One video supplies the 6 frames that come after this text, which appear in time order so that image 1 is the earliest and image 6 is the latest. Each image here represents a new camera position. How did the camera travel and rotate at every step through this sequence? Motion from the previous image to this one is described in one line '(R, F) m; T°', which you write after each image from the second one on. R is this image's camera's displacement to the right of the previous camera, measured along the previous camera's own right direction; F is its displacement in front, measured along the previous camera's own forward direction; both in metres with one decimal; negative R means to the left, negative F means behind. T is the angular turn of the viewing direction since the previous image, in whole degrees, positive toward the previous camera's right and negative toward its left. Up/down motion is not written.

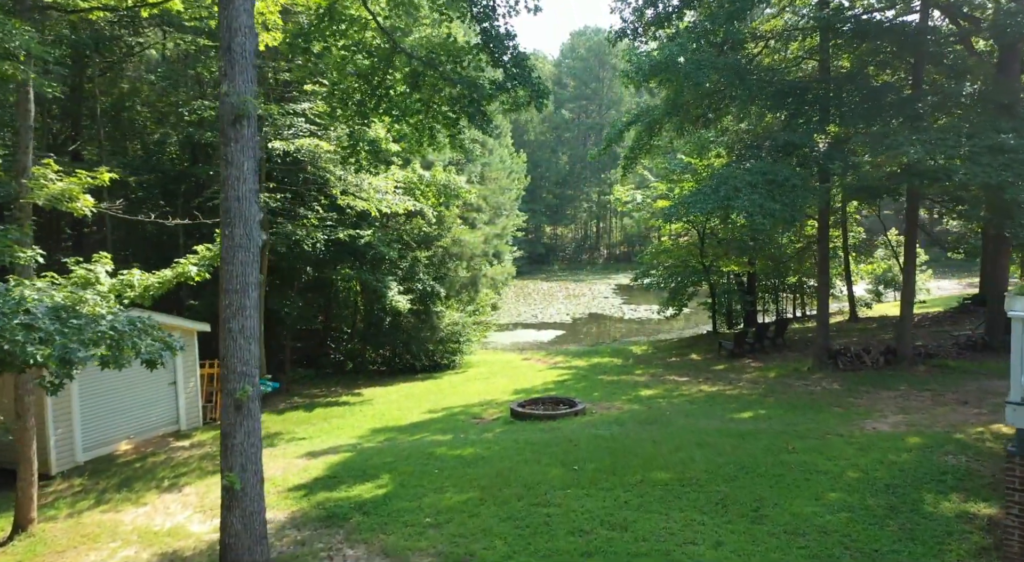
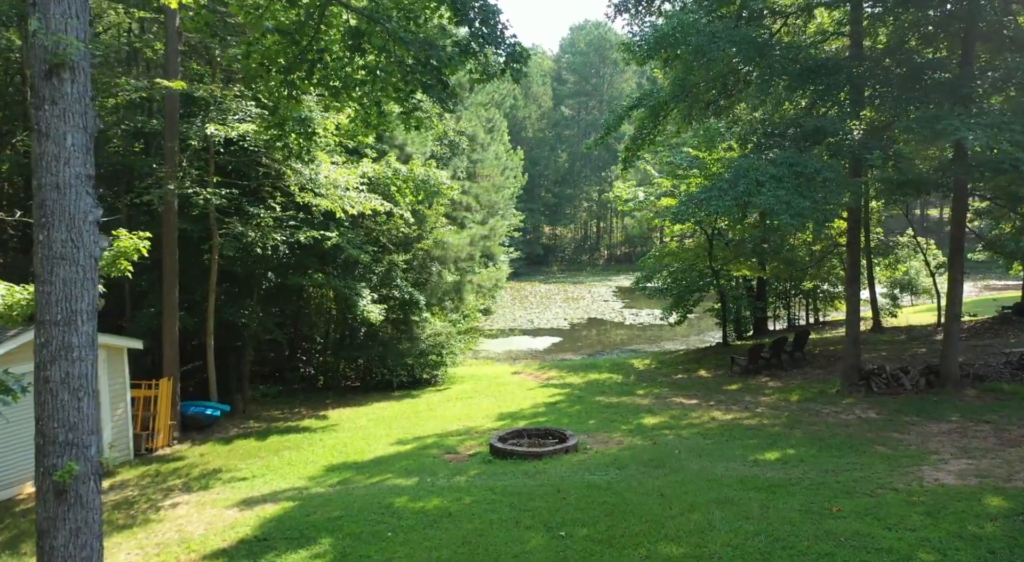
(+0.3, +1.9) m; 0°
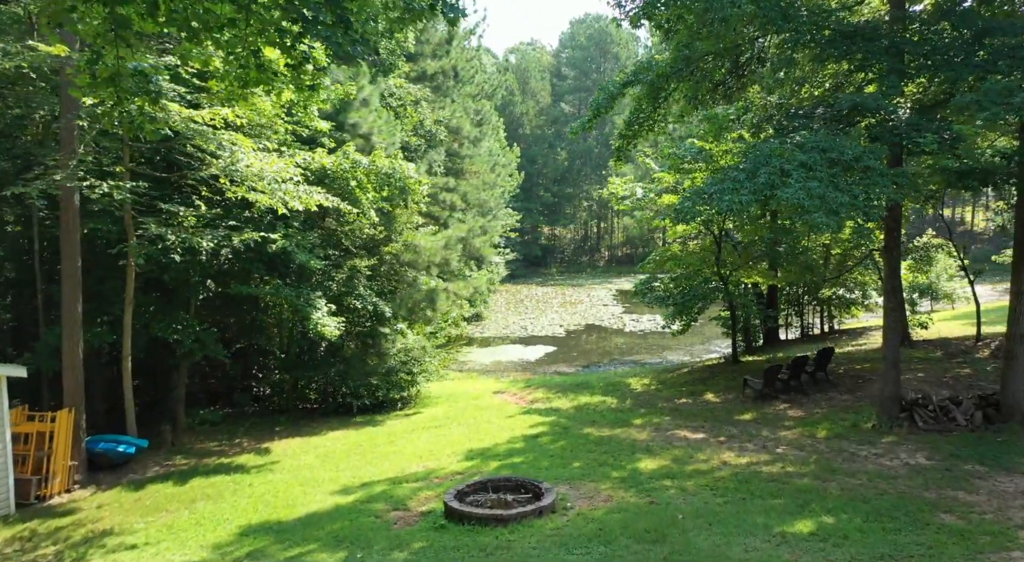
(+0.5, +2.1) m; 0°
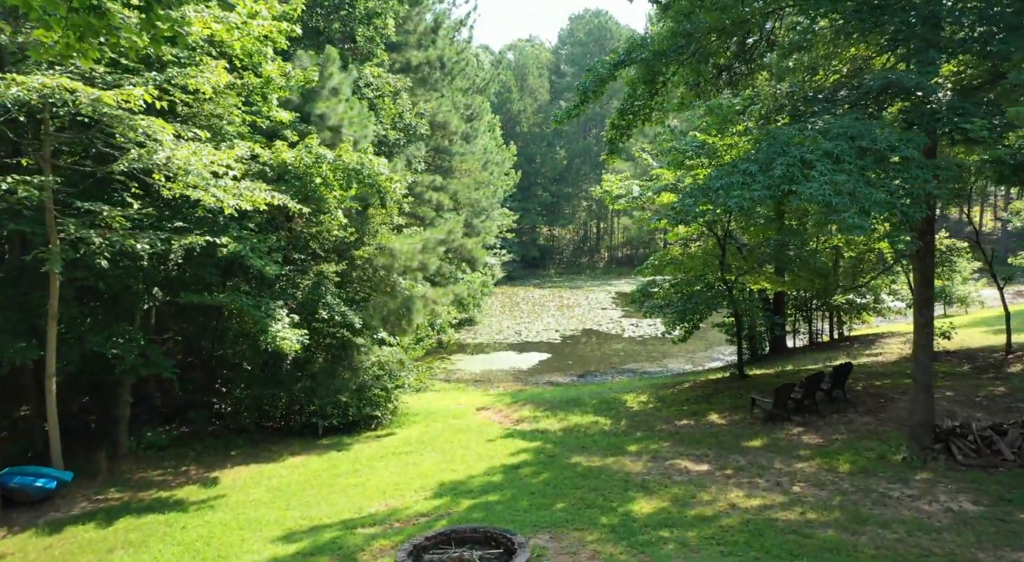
(+0.3, +1.4) m; 0°
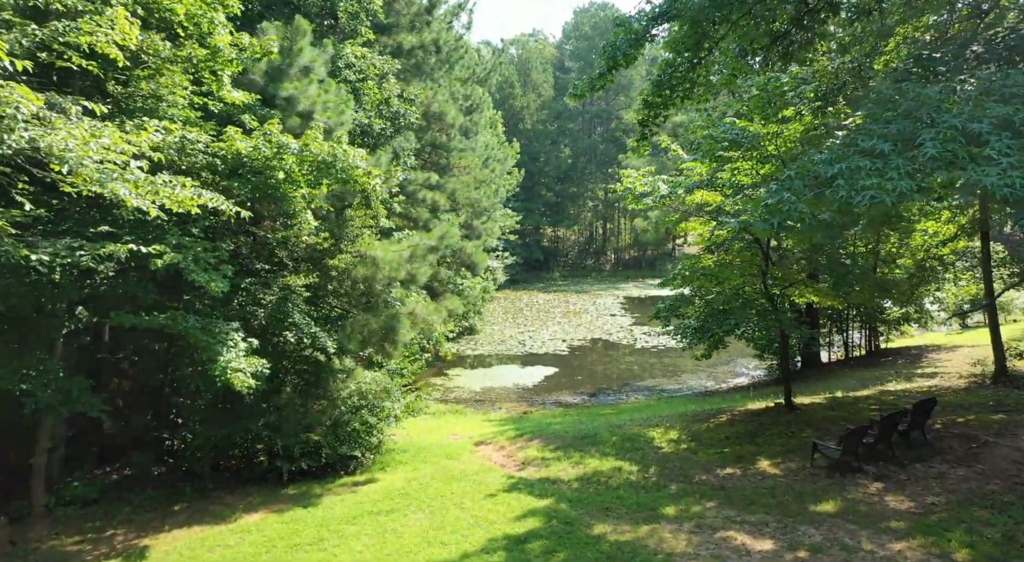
(0.0, +2.3) m; 0°
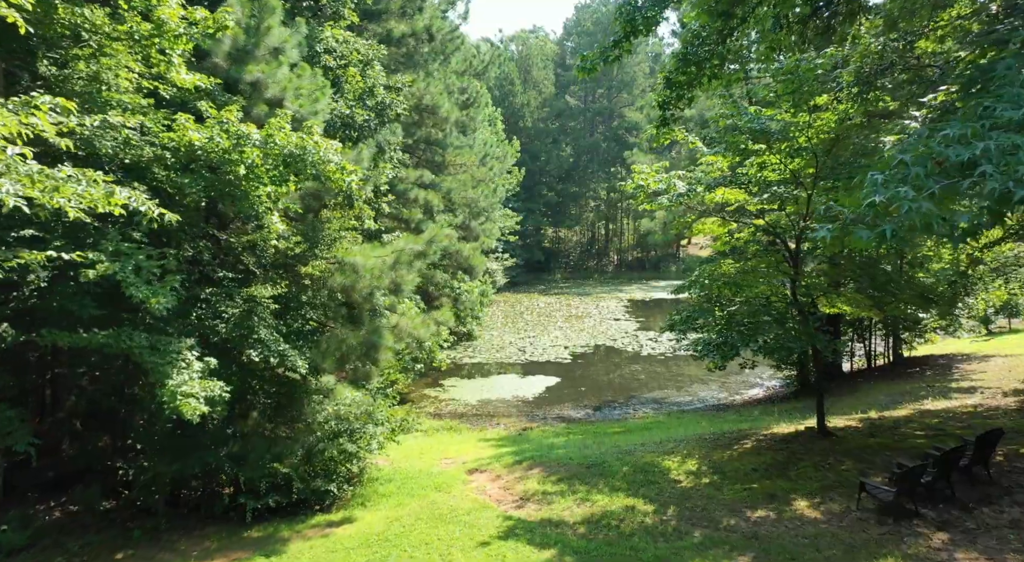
(+0.1, +1.4) m; 0°
